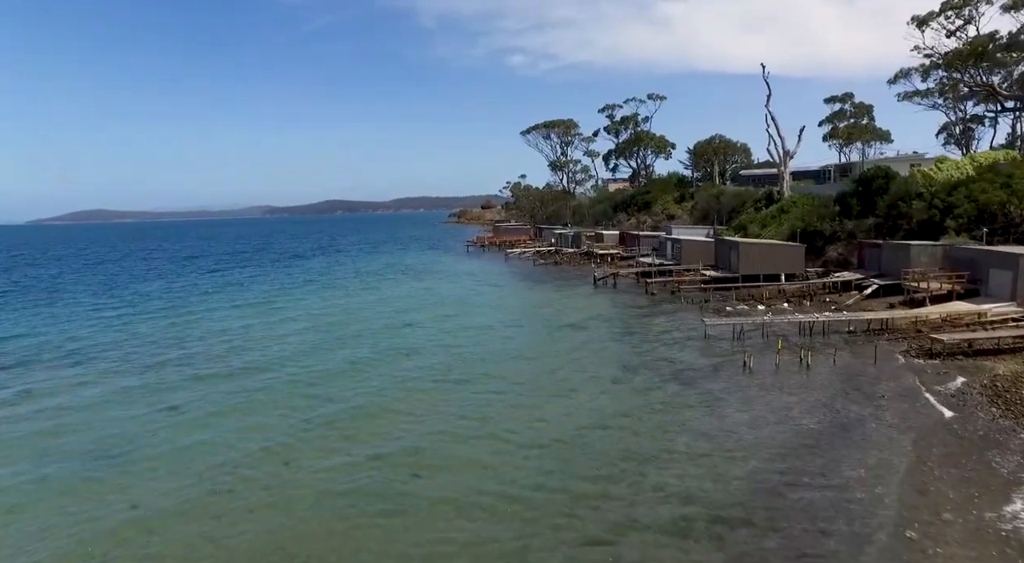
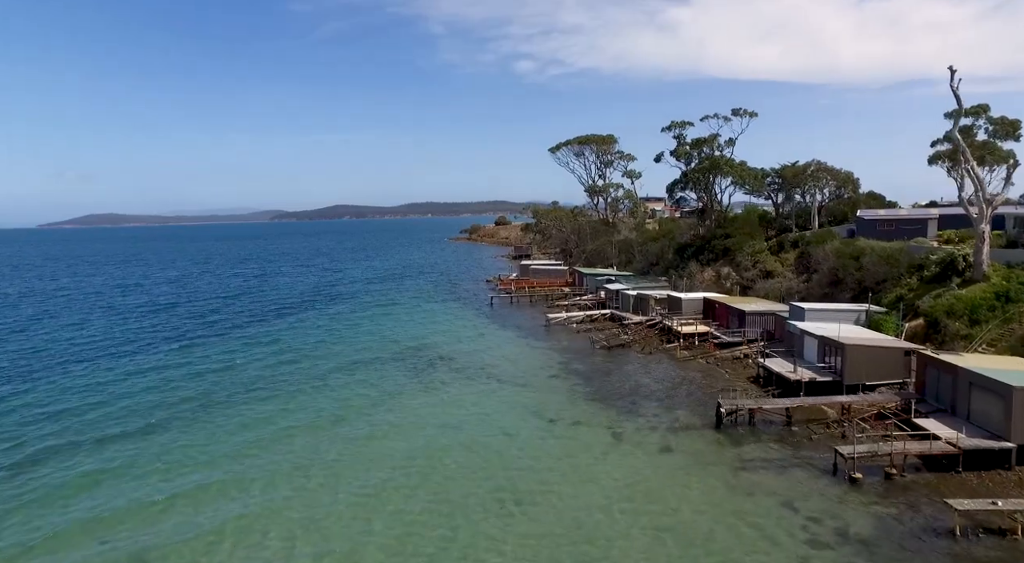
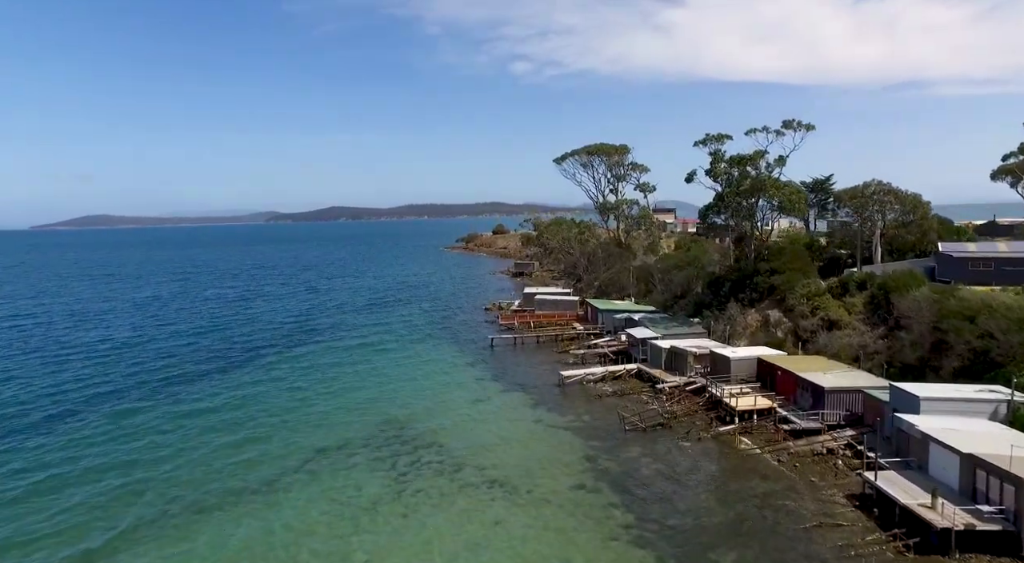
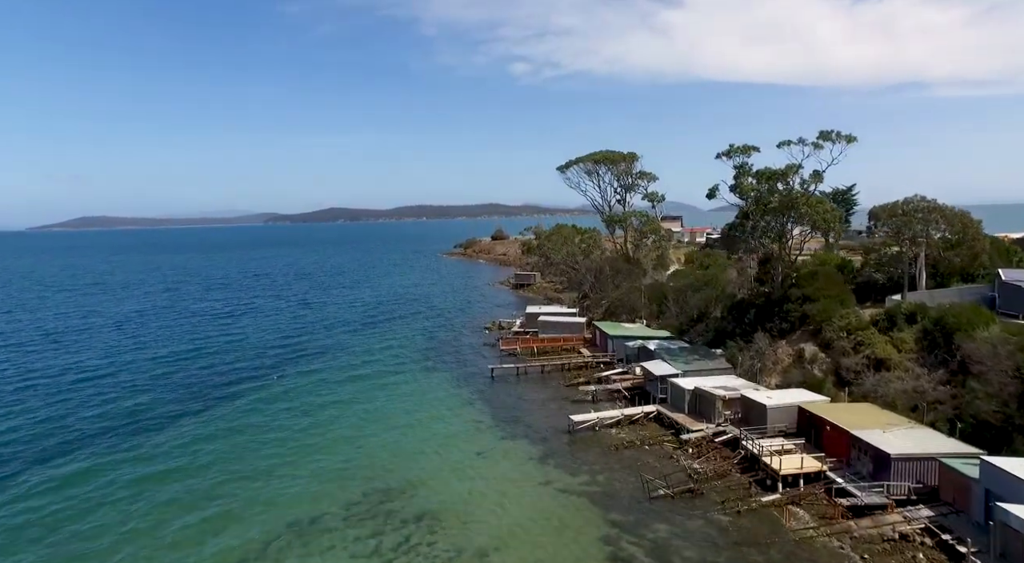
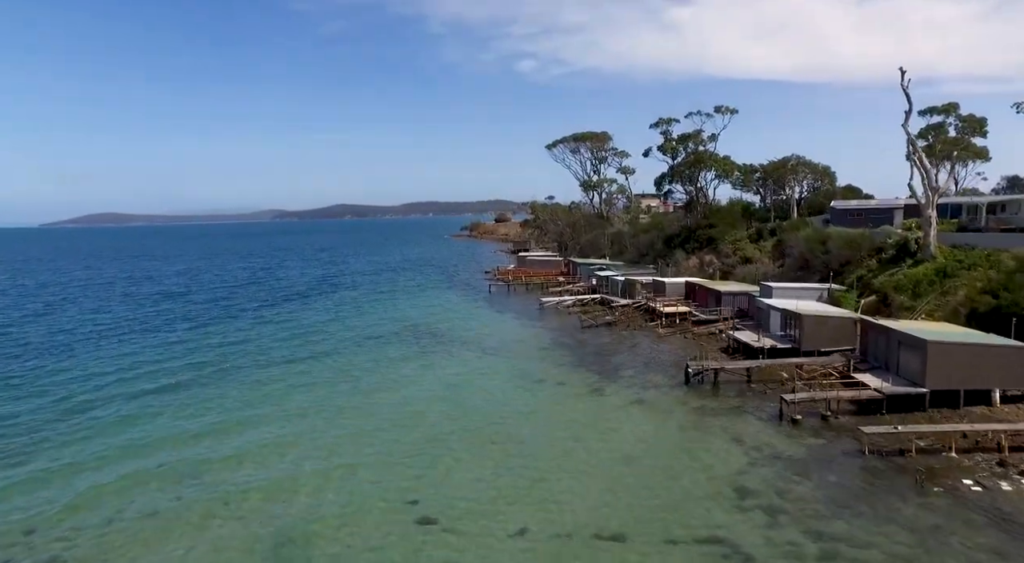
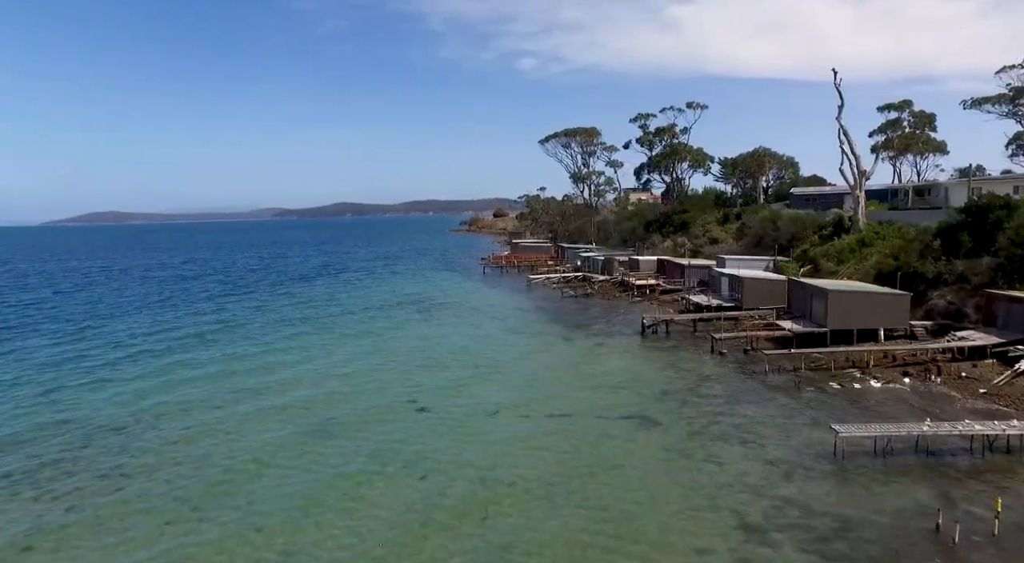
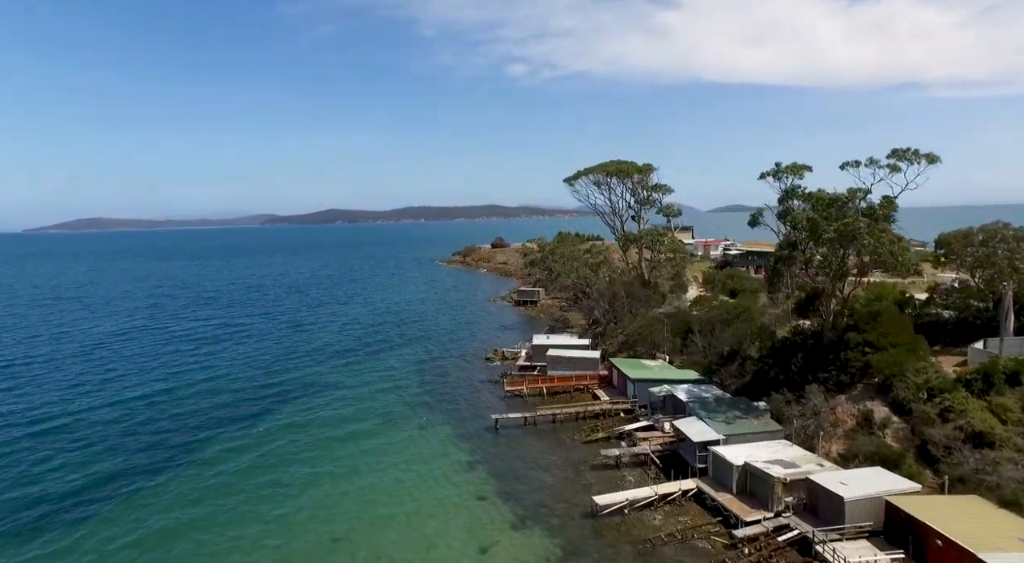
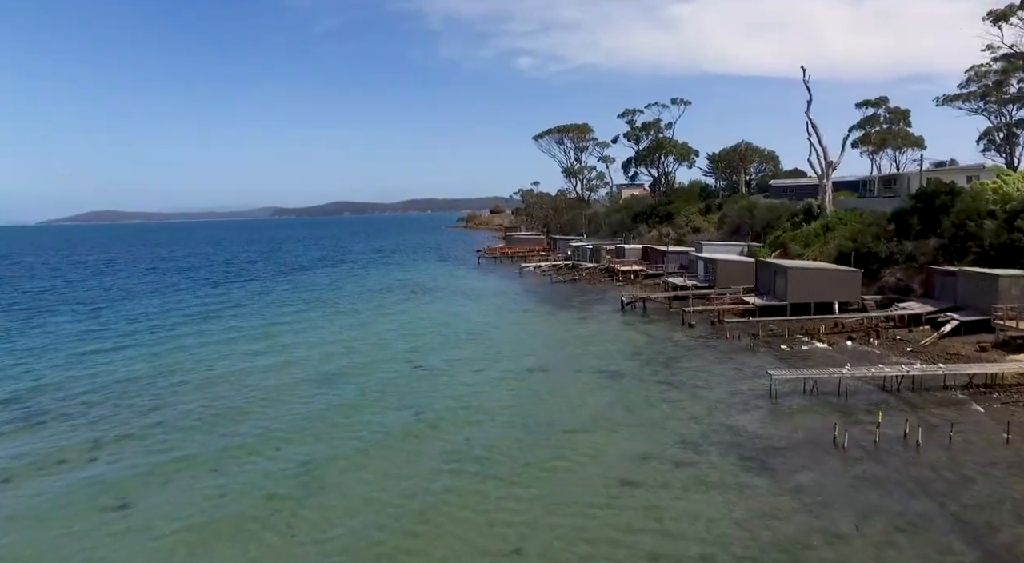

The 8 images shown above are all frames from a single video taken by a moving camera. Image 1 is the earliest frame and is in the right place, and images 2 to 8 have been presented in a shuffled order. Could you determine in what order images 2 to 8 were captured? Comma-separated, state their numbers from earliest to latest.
8, 6, 5, 2, 3, 4, 7
